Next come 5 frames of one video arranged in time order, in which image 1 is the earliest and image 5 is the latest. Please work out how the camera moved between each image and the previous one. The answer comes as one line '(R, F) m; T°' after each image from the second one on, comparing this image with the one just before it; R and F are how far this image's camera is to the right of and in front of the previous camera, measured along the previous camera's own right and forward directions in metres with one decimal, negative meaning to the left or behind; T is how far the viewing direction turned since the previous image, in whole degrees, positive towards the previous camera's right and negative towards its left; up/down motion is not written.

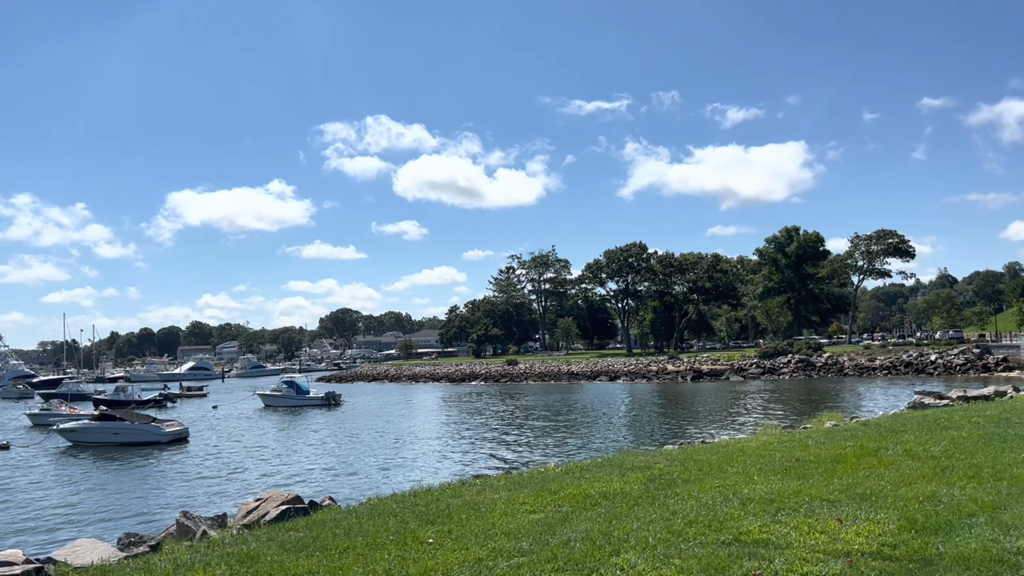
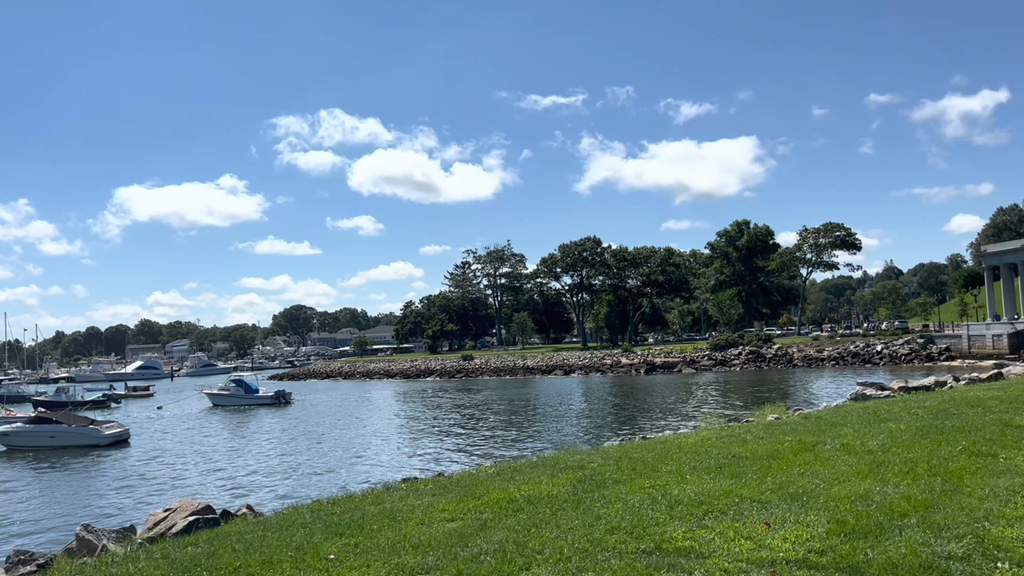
(+0.3, +0.4) m; +3°
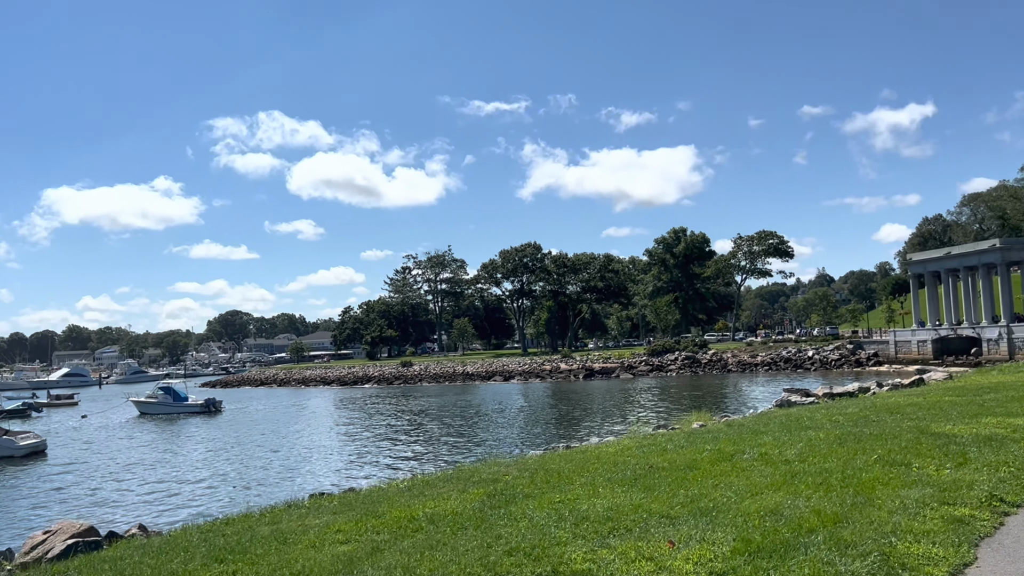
(+0.3, +0.3) m; +4°
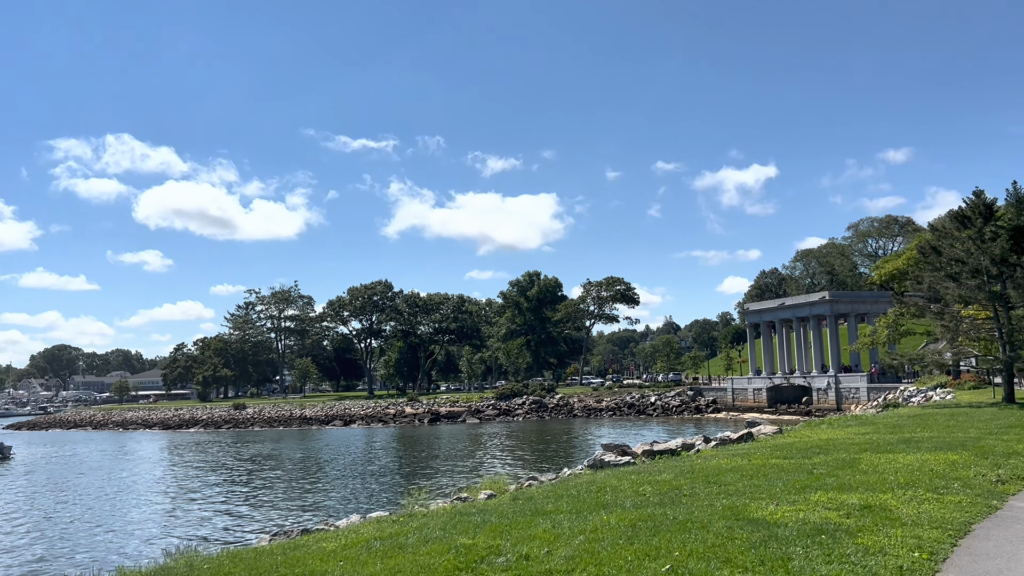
(+1.5, +2.6) m; +9°
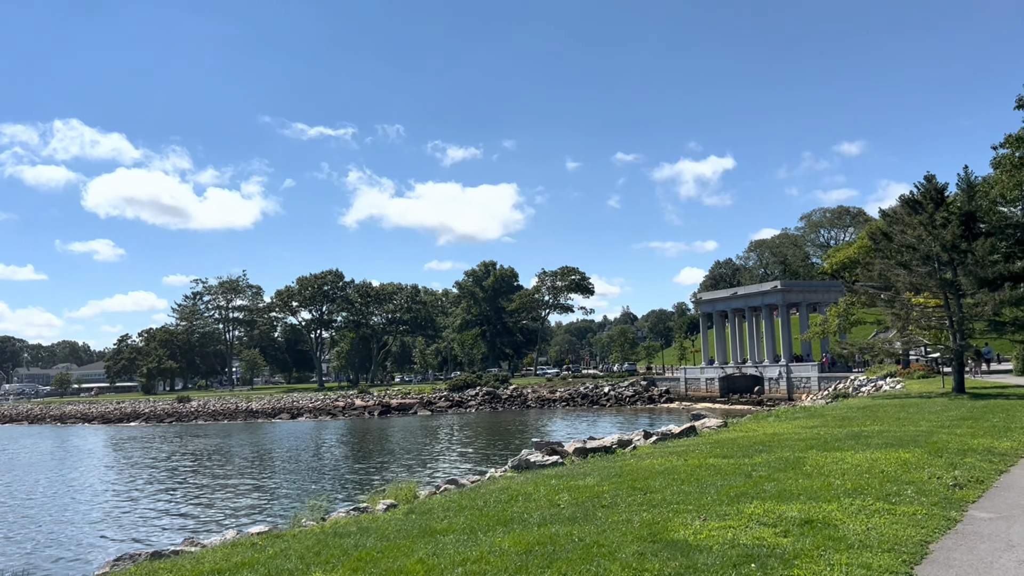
(+0.7, +1.3) m; +3°
